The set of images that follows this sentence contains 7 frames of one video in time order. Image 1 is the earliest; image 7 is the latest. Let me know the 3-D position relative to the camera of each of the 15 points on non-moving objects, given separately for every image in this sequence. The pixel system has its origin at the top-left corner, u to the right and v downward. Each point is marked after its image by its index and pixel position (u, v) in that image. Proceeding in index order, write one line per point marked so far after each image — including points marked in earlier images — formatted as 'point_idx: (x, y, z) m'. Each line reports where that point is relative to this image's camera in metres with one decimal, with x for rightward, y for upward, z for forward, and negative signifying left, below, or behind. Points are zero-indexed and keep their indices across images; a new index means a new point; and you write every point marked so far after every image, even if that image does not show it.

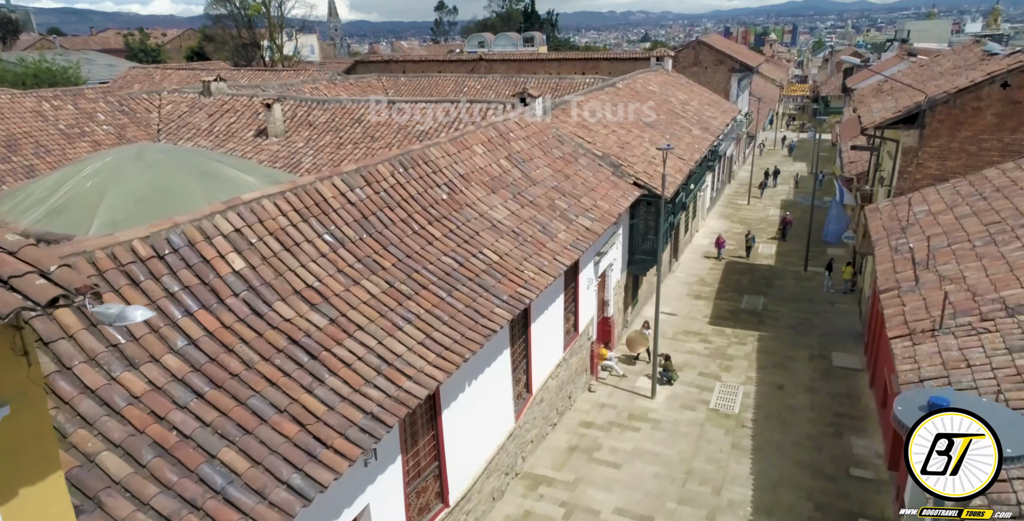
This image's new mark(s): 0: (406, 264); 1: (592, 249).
0: (-1.4, 0.0, +9.9) m
1: (+1.6, +0.3, +15.4) m
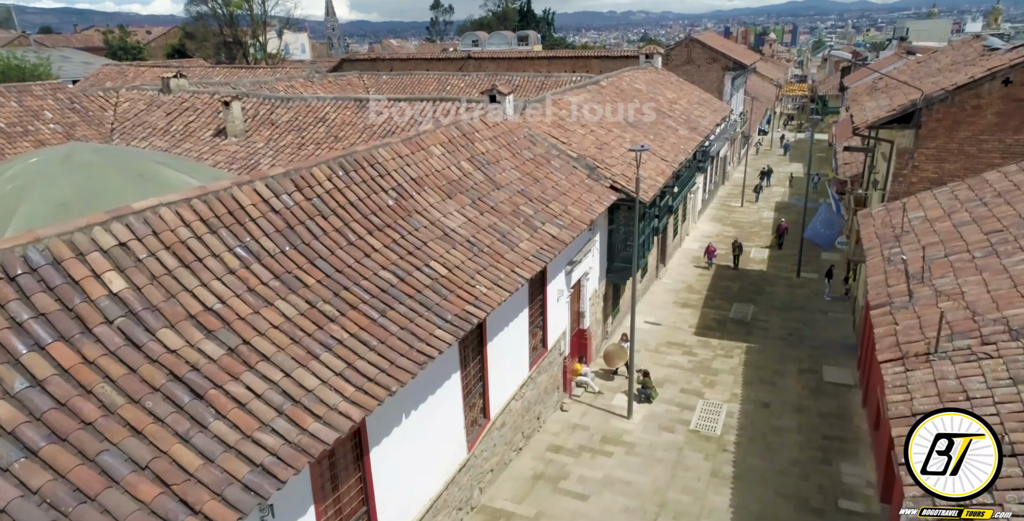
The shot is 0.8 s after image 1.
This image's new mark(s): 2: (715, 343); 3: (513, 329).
0: (-2.1, -0.2, +8.7) m
1: (+1.0, +0.1, +14.3) m
2: (+5.5, -2.2, +19.8) m
3: (0.0, -1.1, +12.2) m
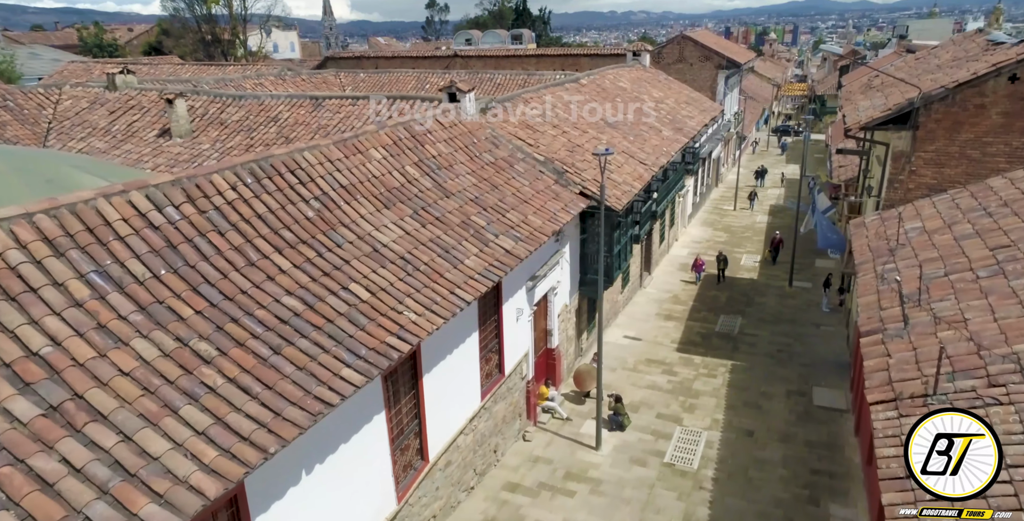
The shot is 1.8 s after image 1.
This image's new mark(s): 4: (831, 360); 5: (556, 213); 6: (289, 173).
0: (-2.9, -0.5, +7.3) m
1: (+0.1, -0.2, +12.9) m
2: (+4.6, -2.5, +18.4) m
3: (-0.8, -1.4, +10.8) m
4: (+8.0, -2.5, +18.5) m
5: (+0.8, +0.9, +13.8) m
6: (-3.0, +1.2, +10.0) m
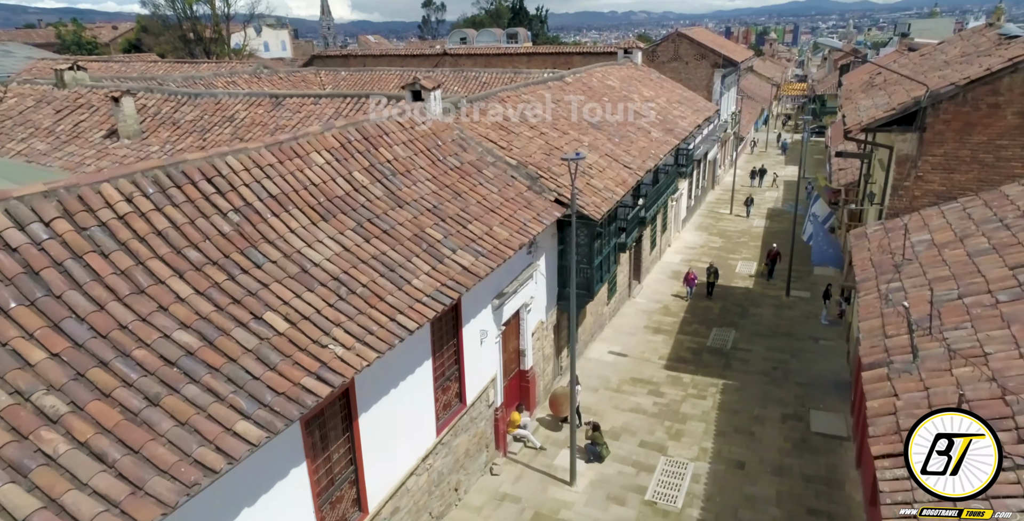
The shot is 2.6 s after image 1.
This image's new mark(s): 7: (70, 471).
0: (-3.5, -0.8, +6.1) m
1: (-0.4, -0.5, +11.6) m
2: (+4.1, -2.8, +17.1) m
3: (-1.4, -1.7, +9.5) m
4: (+7.4, -2.7, +17.2) m
5: (+0.2, +0.6, +12.5) m
6: (-3.6, +0.9, +8.7) m
7: (-3.1, -1.5, +5.2) m
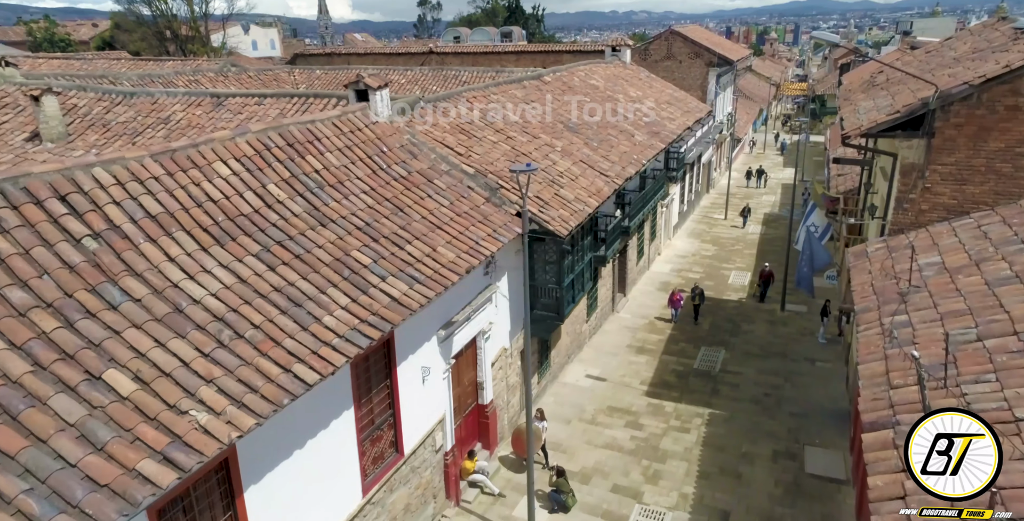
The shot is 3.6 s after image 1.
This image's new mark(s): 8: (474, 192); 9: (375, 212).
0: (-4.3, -1.1, +4.5) m
1: (-1.2, -0.8, +10.1) m
2: (+3.3, -3.1, +15.5) m
3: (-2.1, -2.0, +8.0) m
4: (+6.7, -3.1, +15.6) m
5: (-0.5, +0.3, +11.0) m
6: (-4.4, +0.6, +7.1) m
7: (-3.9, -1.8, +3.7) m
8: (-0.6, +1.1, +12.3) m
9: (-1.9, +0.7, +10.2) m
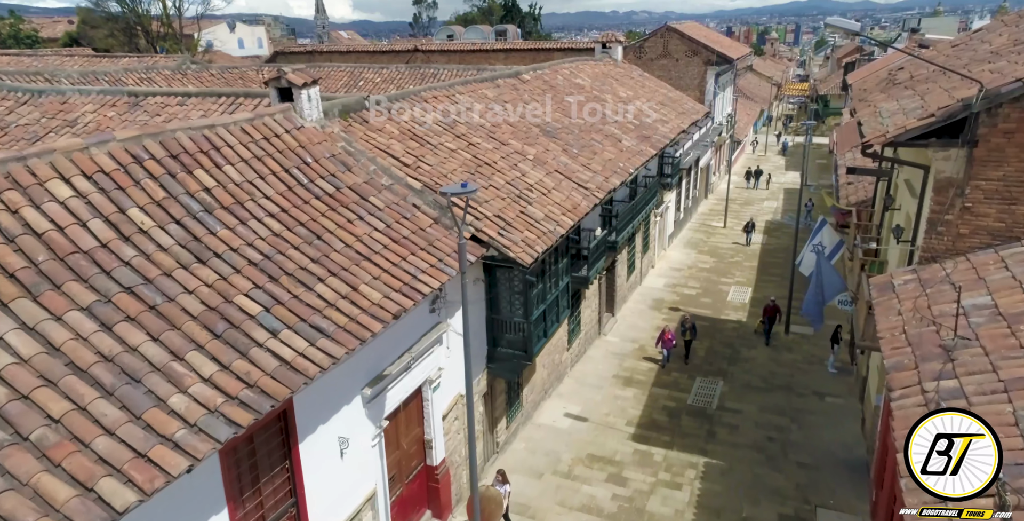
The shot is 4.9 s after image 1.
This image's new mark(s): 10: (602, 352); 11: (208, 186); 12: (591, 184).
0: (-4.9, -1.6, +2.4) m
1: (-1.8, -1.3, +8.0) m
2: (+2.7, -3.6, +13.4) m
3: (-2.8, -2.5, +5.8) m
4: (+6.0, -3.6, +13.5) m
5: (-1.1, -0.2, +8.9) m
6: (-5.0, +0.1, +5.0) m
7: (-4.5, -2.3, +1.6) m
8: (-1.3, +0.7, +10.2) m
9: (-2.6, +0.2, +8.1) m
10: (+2.2, -2.3, +18.3) m
11: (-3.4, +0.8, +8.2) m
12: (+1.5, +1.4, +13.6) m
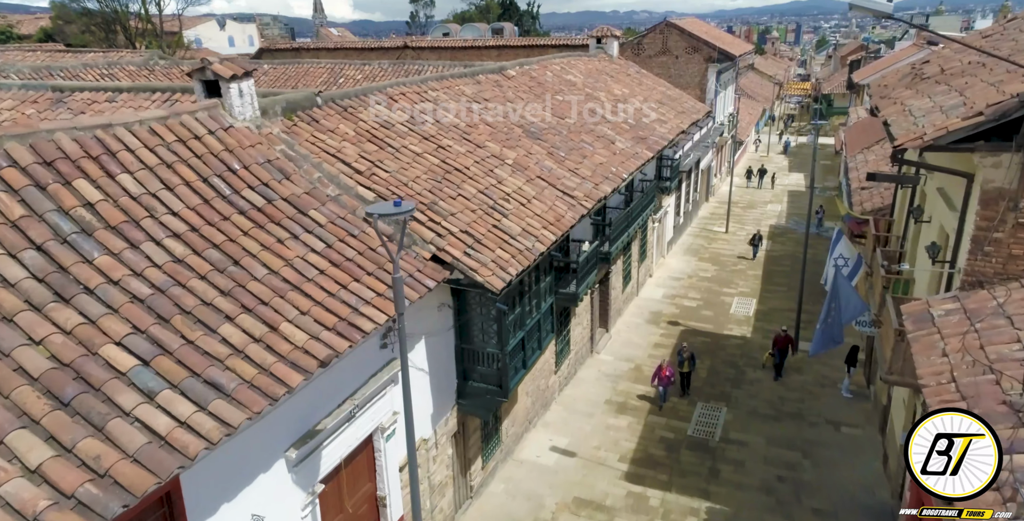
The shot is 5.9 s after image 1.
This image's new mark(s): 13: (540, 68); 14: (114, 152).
0: (-5.3, -1.9, +0.8) m
1: (-2.2, -1.6, +6.4) m
2: (+2.3, -3.9, +11.8) m
3: (-3.2, -2.8, +4.2) m
4: (+5.6, -3.9, +11.9) m
5: (-1.5, -0.5, +7.2) m
6: (-5.4, -0.2, +3.4) m
7: (-4.9, -2.6, -0.1) m
8: (-1.7, +0.4, +8.5) m
9: (-2.9, -0.1, +6.5) m
10: (+1.8, -2.6, +16.7) m
11: (-3.8, +0.5, +6.6) m
12: (+1.1, +1.1, +12.0) m
13: (+0.7, +5.0, +19.1) m
14: (-3.9, +1.1, +7.3) m
